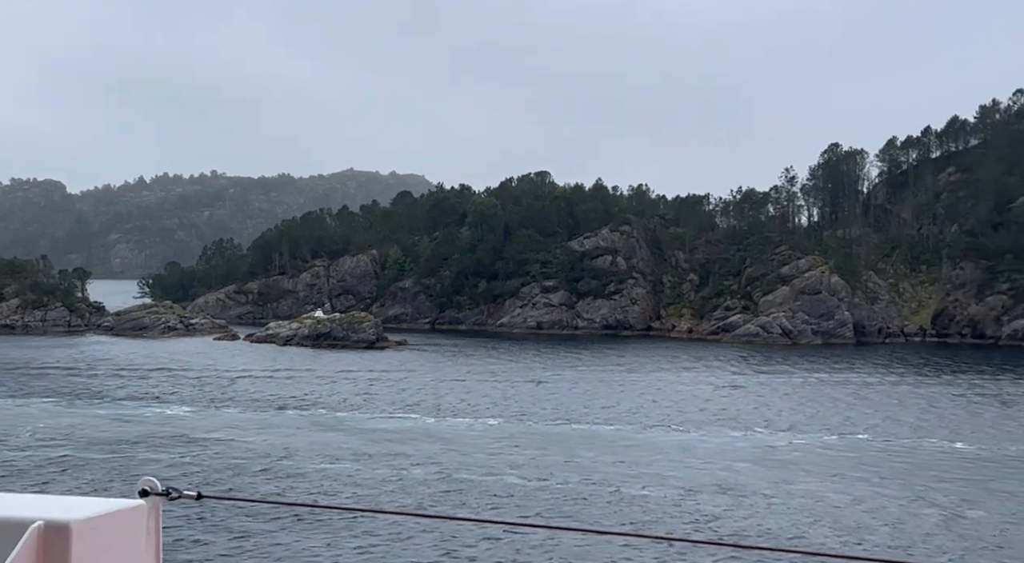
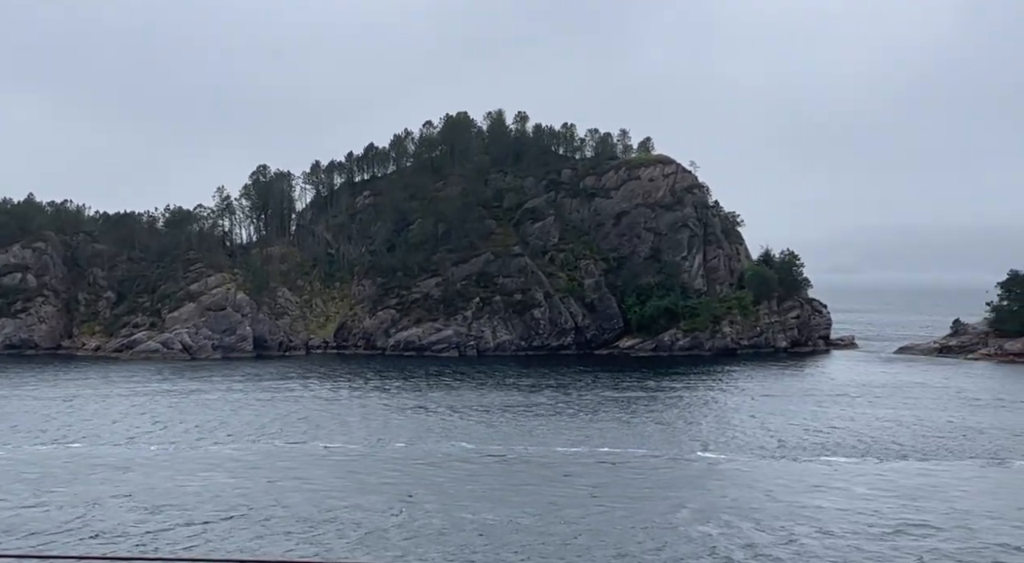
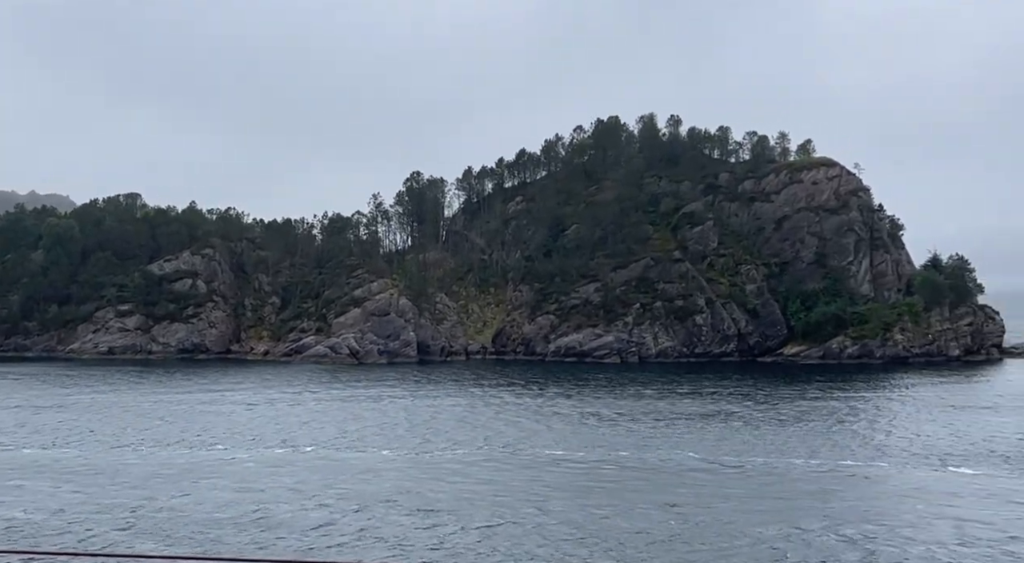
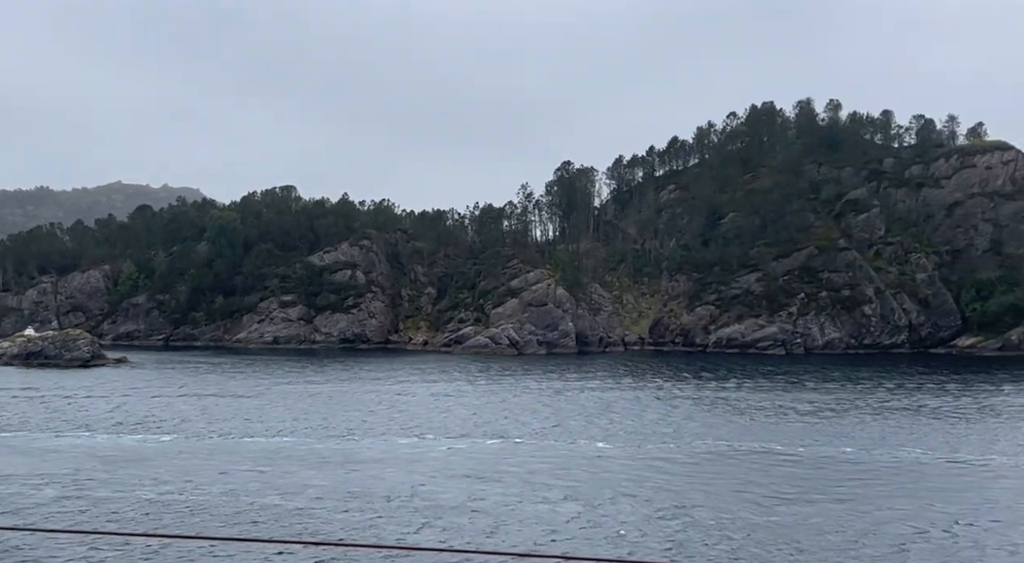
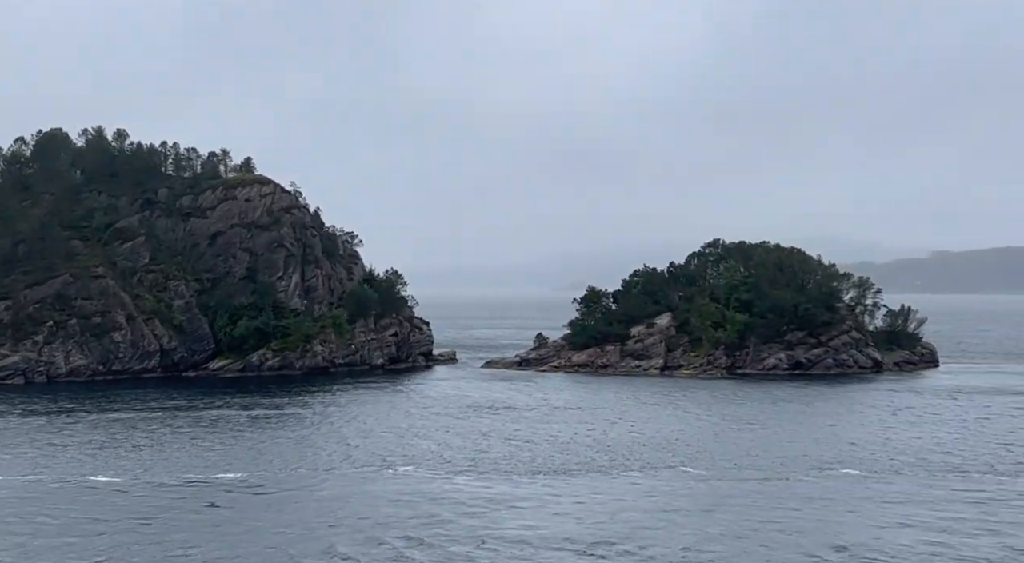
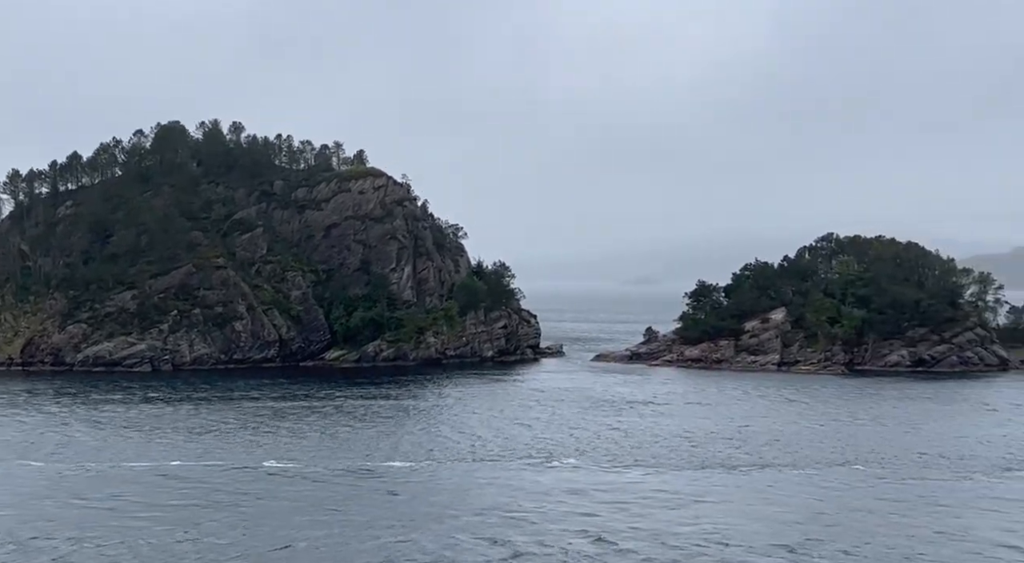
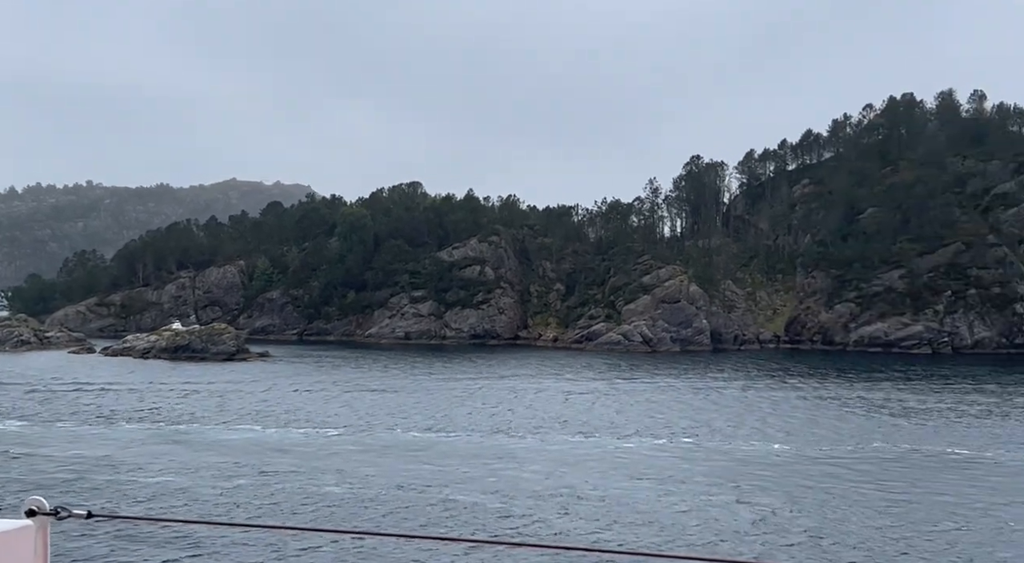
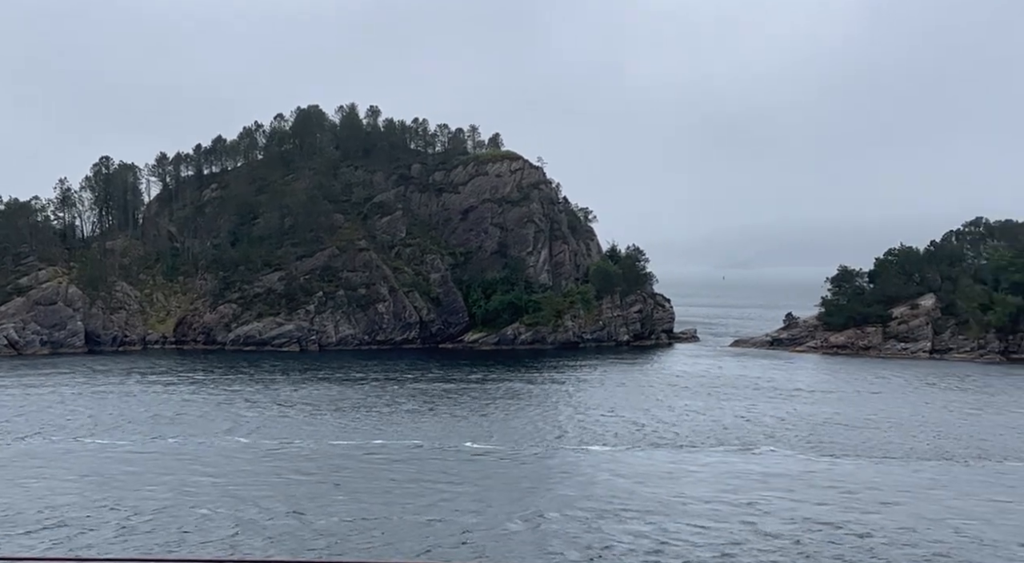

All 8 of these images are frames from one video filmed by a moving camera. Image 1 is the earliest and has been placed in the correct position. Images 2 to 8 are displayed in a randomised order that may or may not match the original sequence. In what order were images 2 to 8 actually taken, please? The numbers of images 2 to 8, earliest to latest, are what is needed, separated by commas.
7, 4, 3, 2, 8, 6, 5
